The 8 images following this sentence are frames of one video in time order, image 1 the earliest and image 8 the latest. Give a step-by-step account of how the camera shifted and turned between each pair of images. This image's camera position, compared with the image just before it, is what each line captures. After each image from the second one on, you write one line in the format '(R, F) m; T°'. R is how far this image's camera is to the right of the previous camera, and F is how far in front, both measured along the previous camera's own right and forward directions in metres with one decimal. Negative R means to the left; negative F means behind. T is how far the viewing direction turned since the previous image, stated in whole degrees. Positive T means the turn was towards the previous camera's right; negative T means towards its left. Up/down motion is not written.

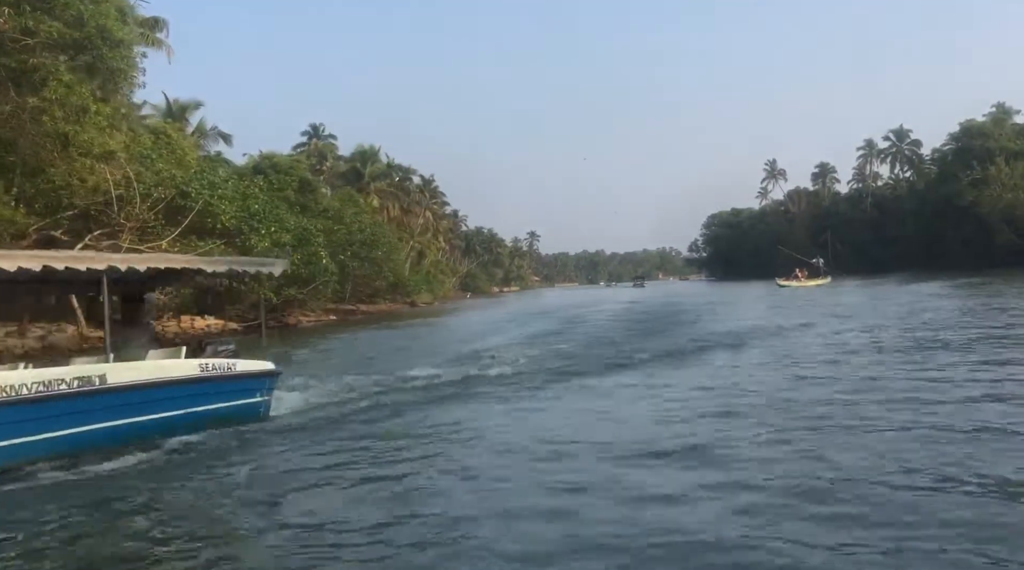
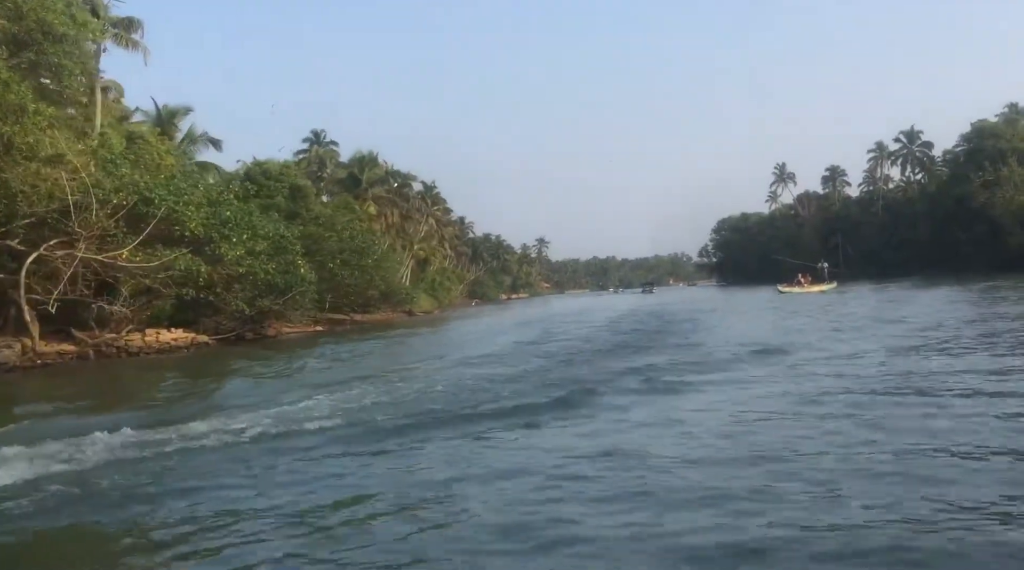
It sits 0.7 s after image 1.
(+0.8, +1.3) m; -1°
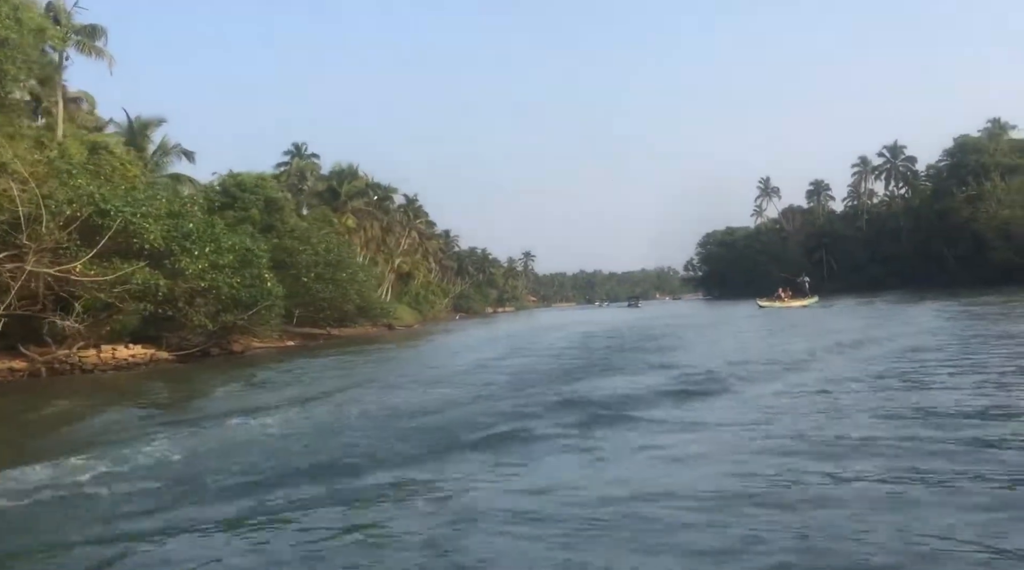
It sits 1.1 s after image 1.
(+0.5, +0.7) m; +1°
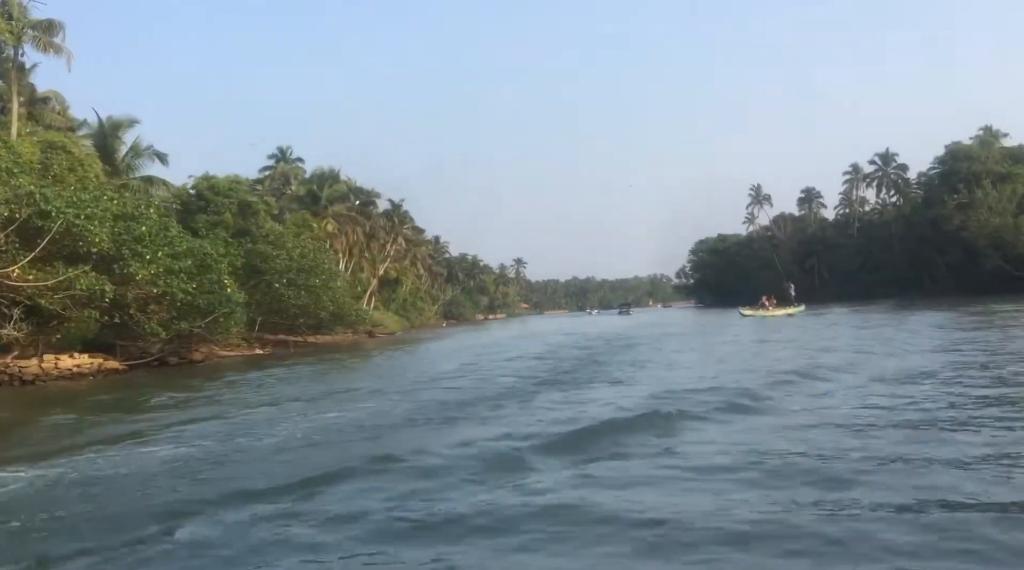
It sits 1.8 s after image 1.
(+0.7, +1.2) m; 0°
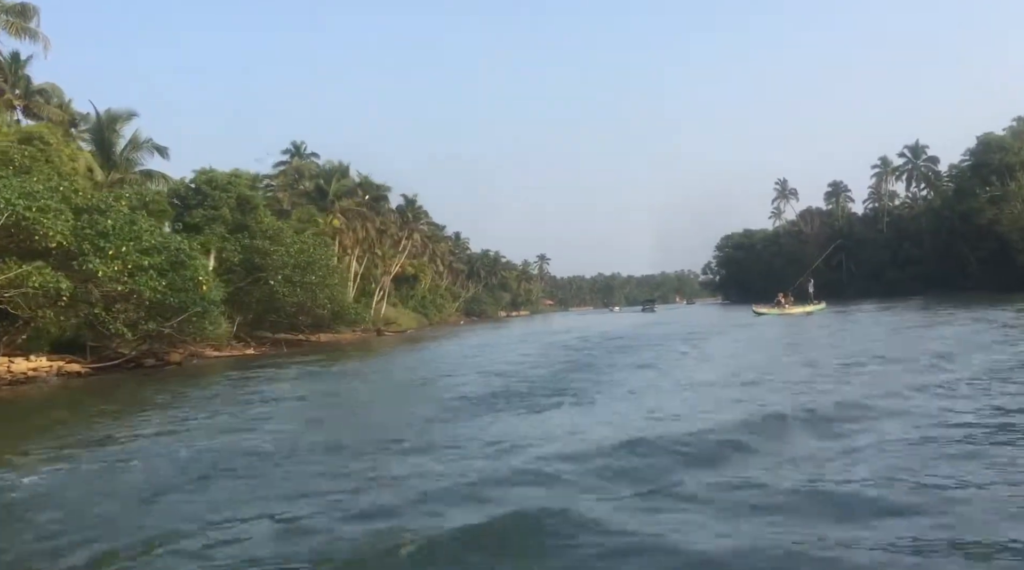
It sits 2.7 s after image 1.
(+0.9, +1.8) m; -2°
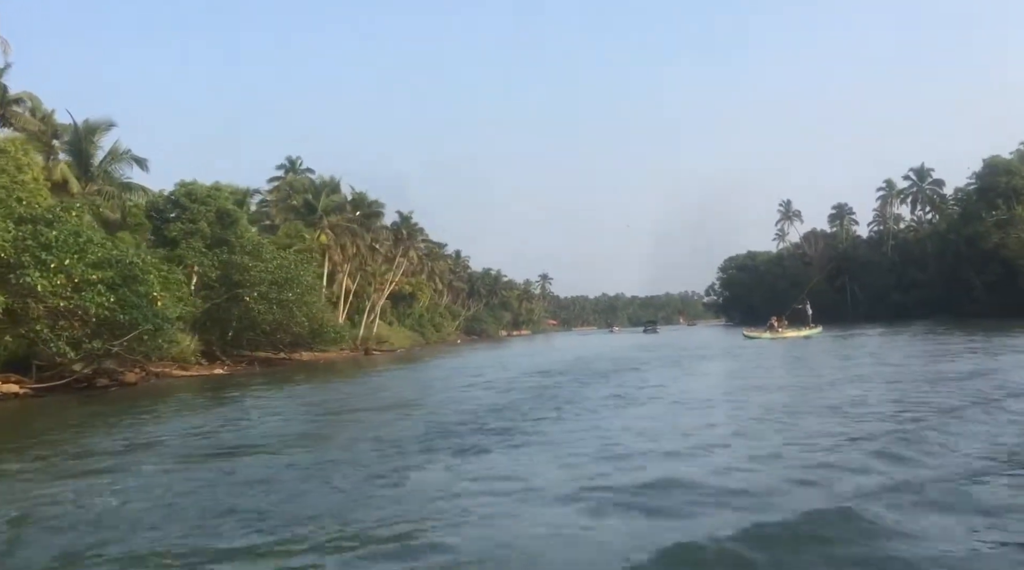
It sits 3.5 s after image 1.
(+0.8, +1.6) m; 0°
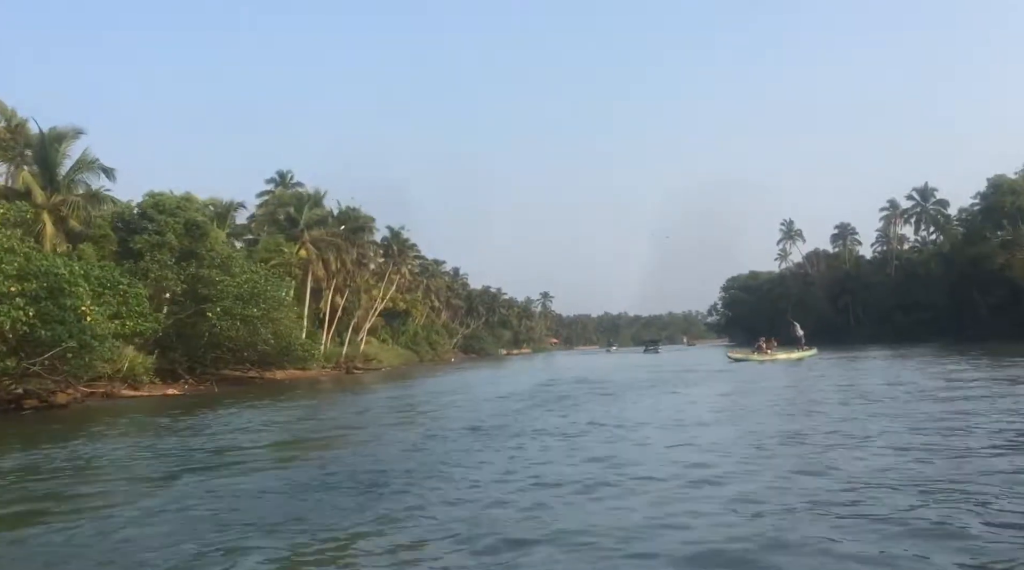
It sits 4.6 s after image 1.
(+1.1, +2.0) m; 0°
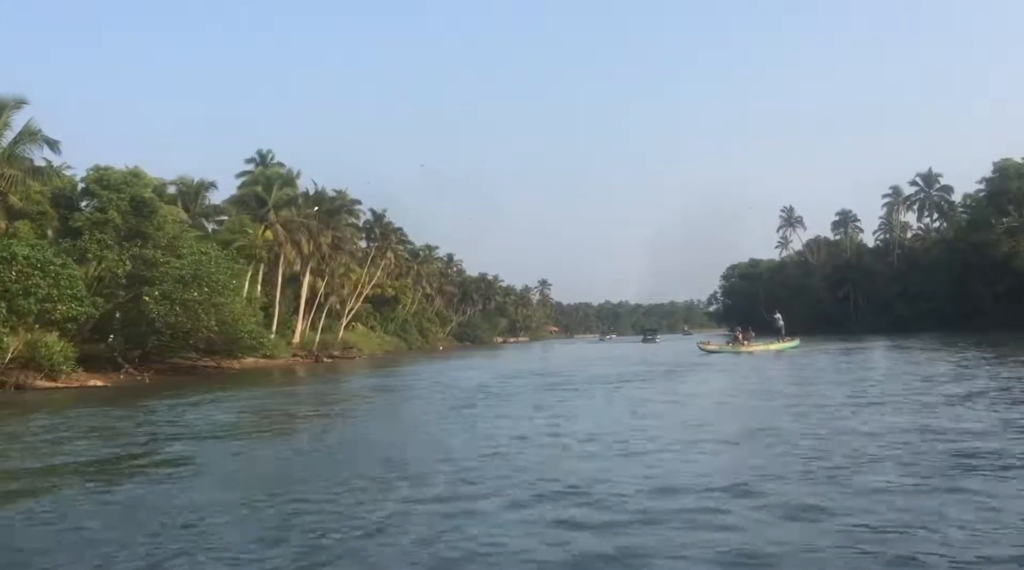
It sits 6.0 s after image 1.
(+1.4, +2.9) m; 0°
